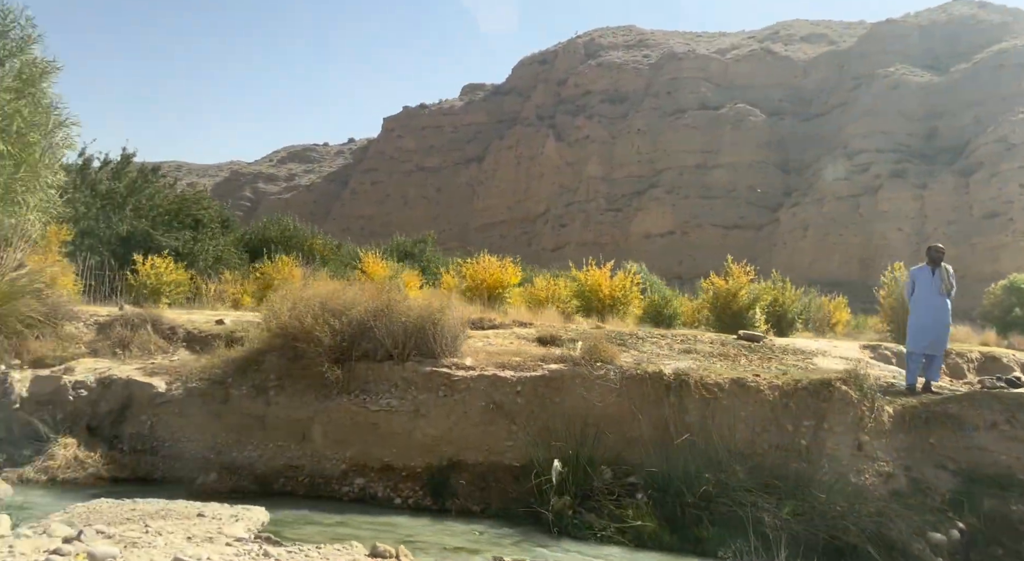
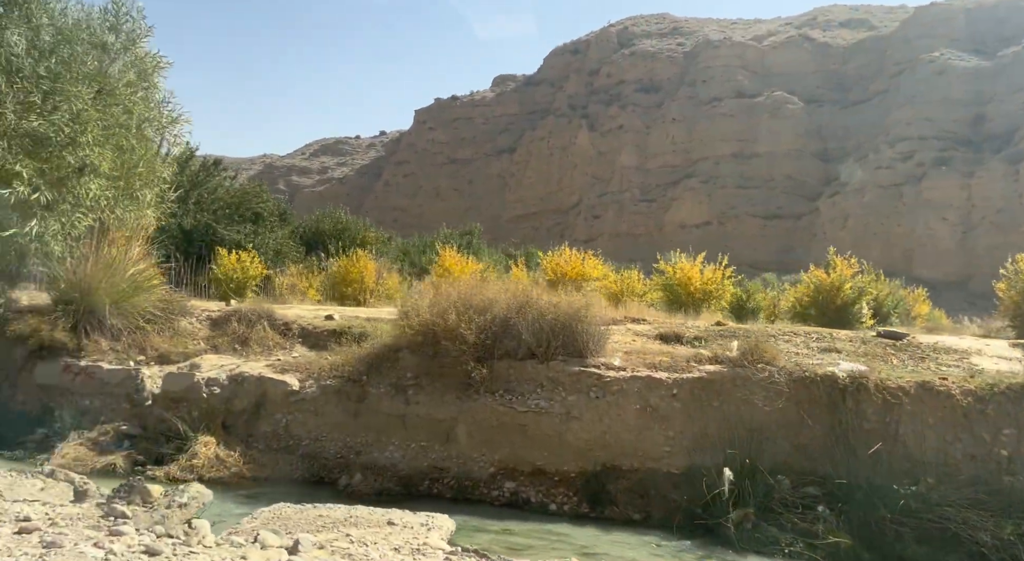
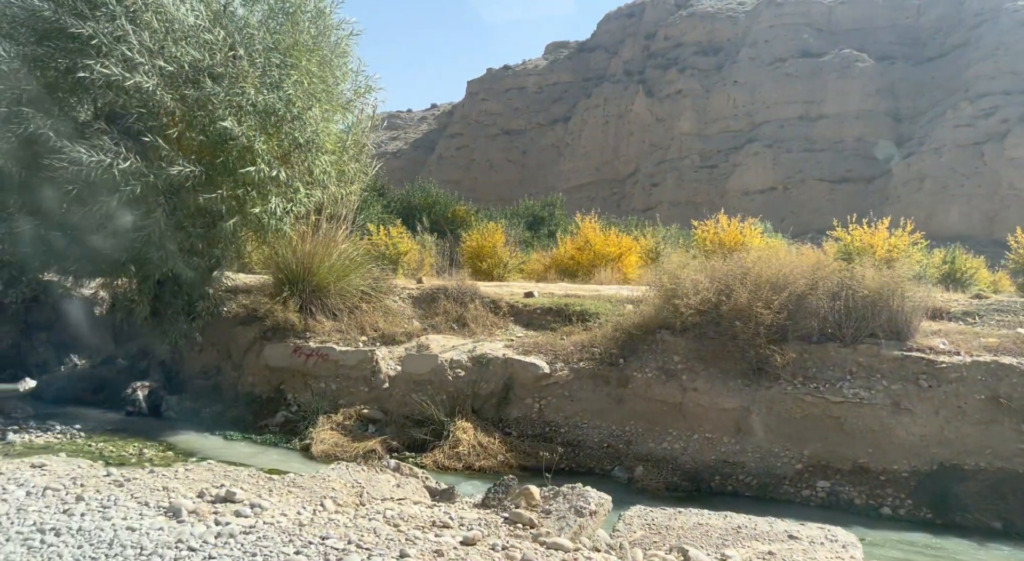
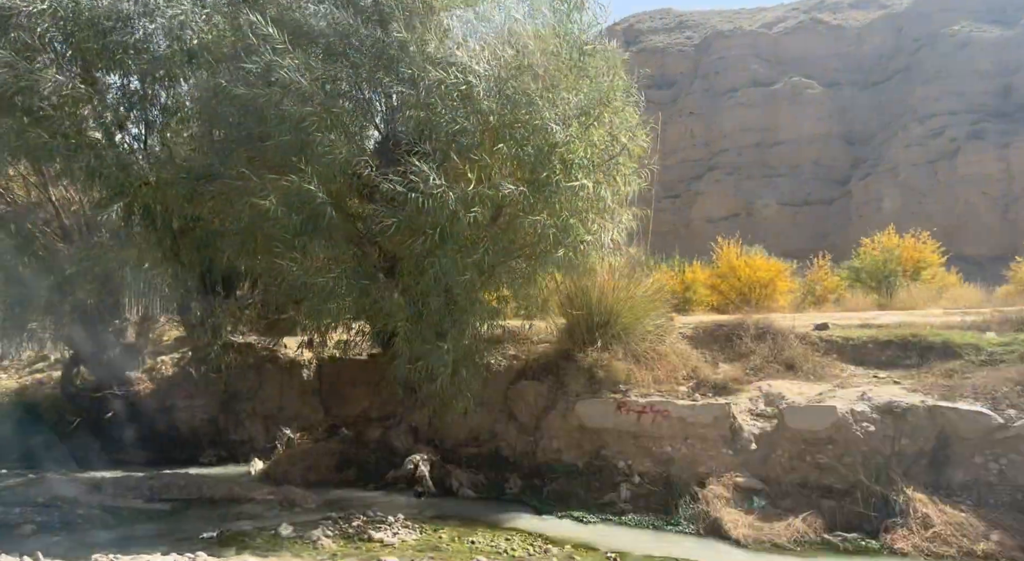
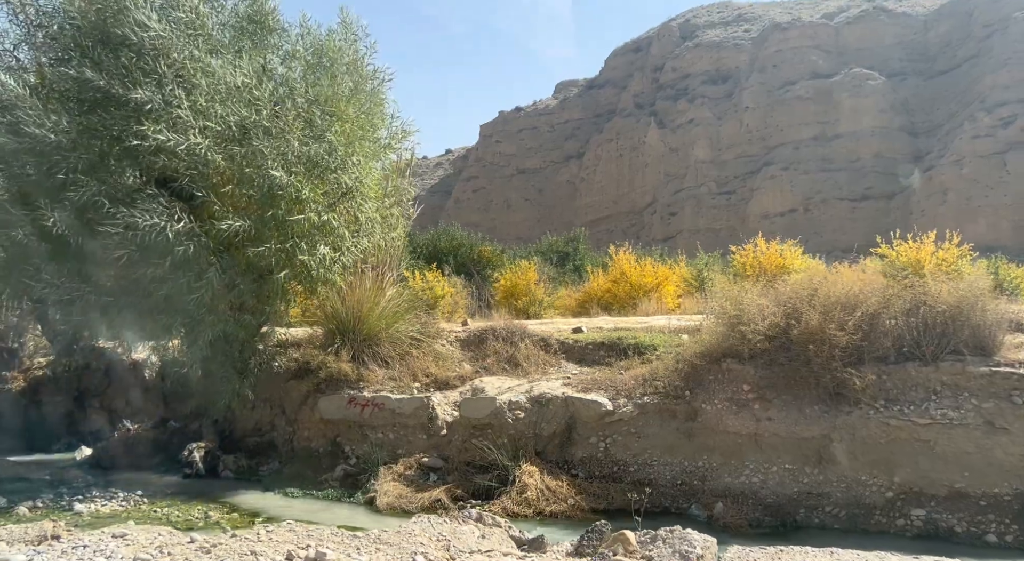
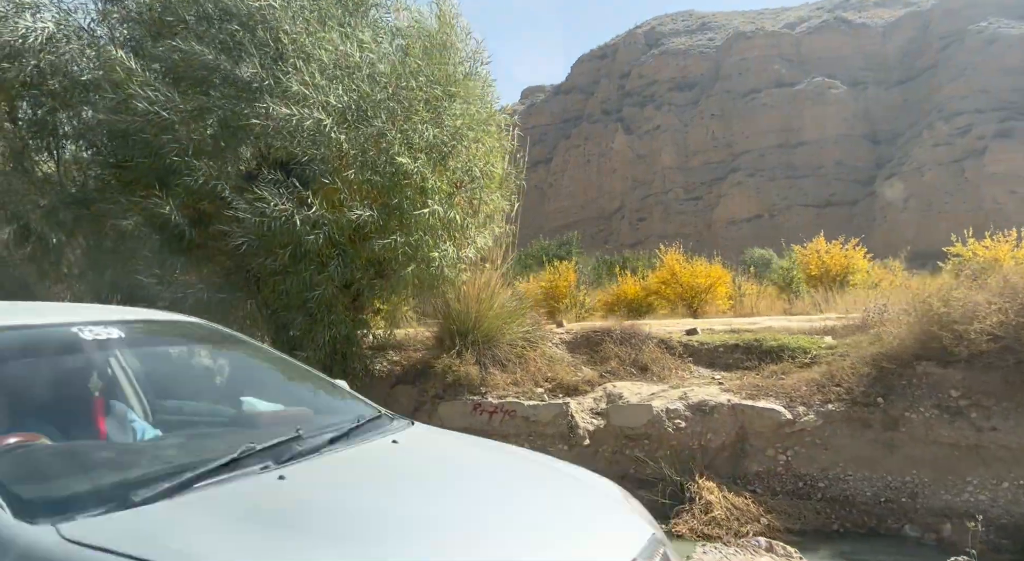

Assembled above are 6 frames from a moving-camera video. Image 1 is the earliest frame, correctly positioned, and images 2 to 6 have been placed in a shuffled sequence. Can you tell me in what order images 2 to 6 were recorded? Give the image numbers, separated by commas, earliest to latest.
2, 3, 5, 6, 4
